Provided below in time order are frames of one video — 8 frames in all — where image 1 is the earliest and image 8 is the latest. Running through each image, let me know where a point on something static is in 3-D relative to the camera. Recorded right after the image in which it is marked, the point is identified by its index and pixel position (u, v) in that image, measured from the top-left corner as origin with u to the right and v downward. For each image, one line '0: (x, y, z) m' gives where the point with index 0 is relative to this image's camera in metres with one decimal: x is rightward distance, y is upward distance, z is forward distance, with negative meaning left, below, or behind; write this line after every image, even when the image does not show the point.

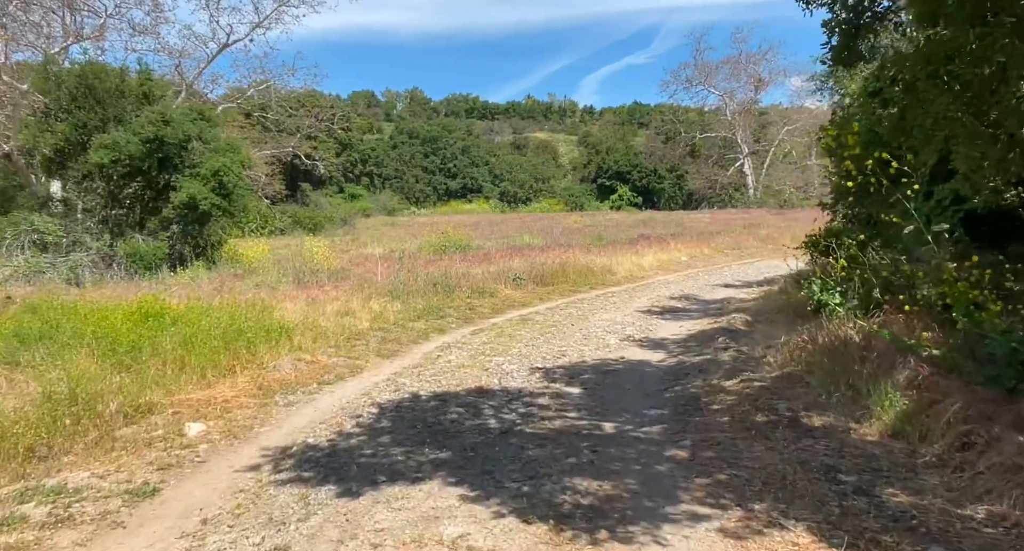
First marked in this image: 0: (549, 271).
0: (+0.9, -0.1, +18.3) m
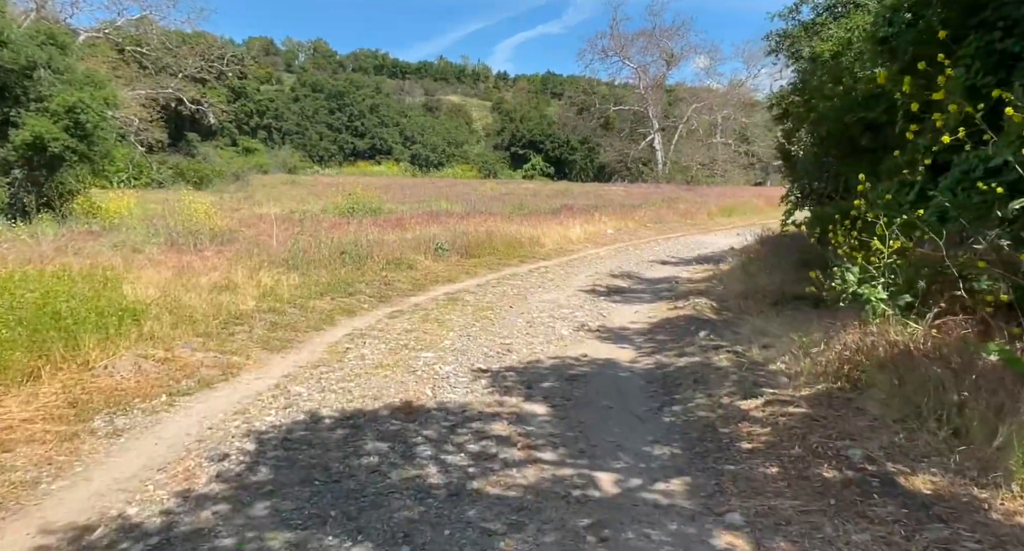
0: (-0.9, +0.6, +16.3) m
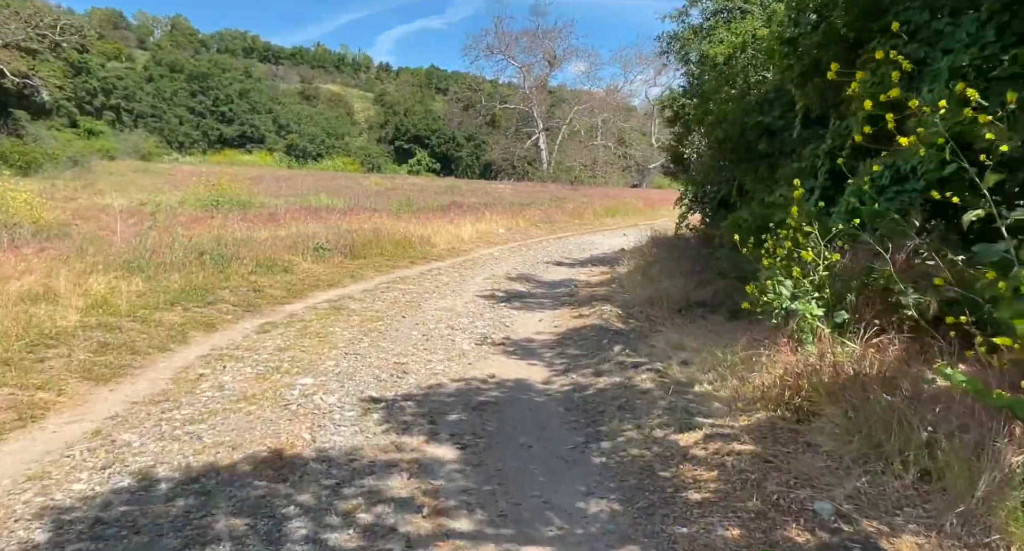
0: (-3.3, +0.6, +15.1) m
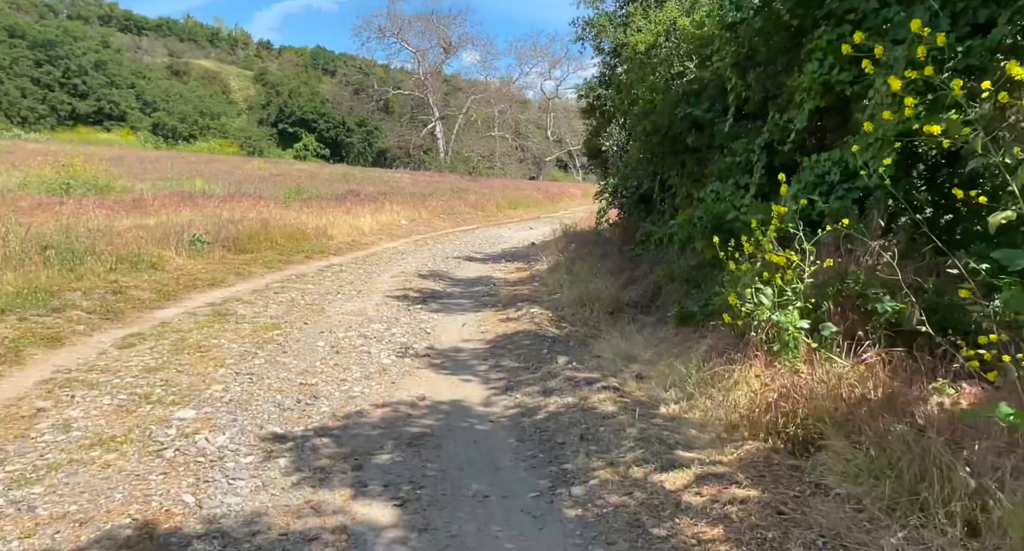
0: (-5.1, +0.7, +13.5) m
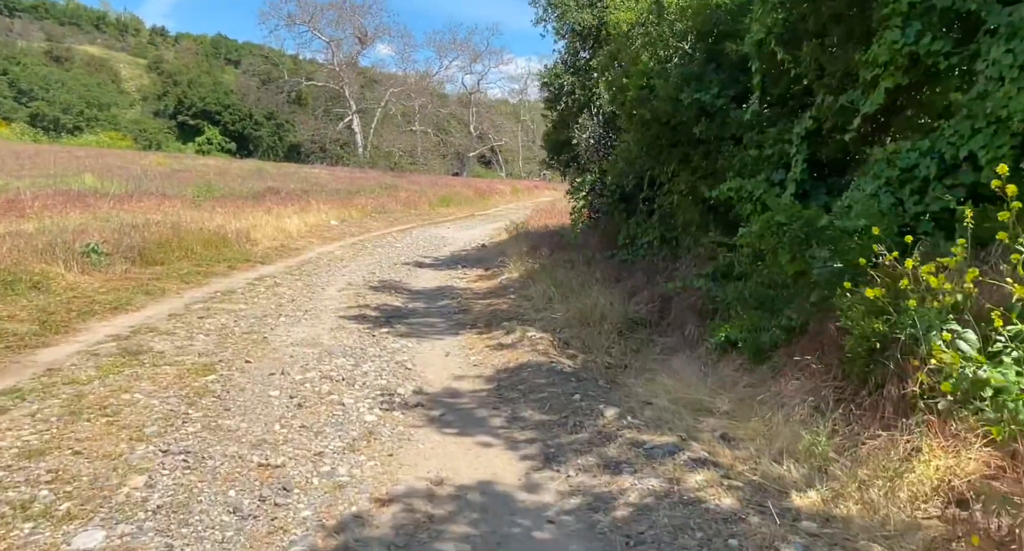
0: (-5.9, +0.5, +11.5) m
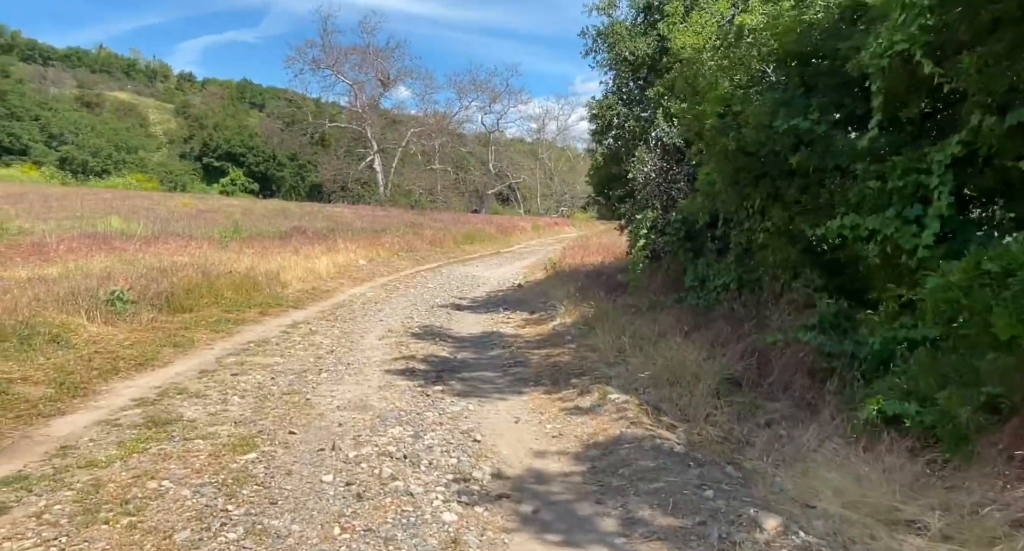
0: (-5.1, -0.3, +10.8) m
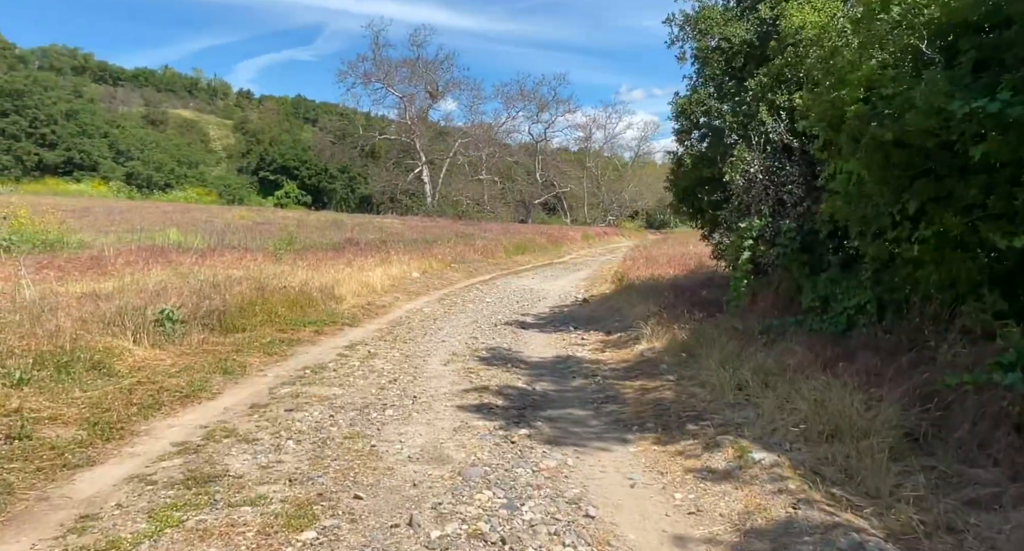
0: (-4.0, -0.5, +9.9) m
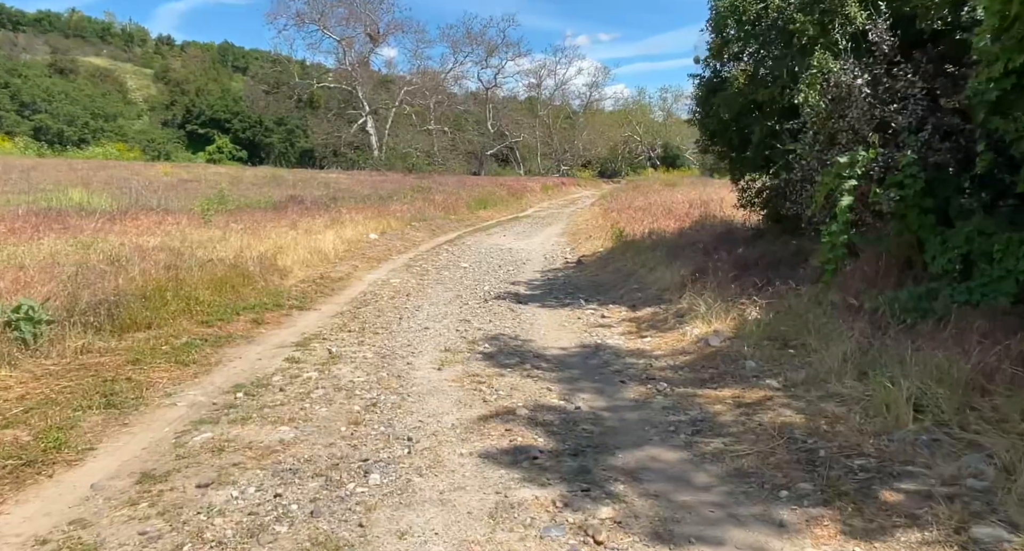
0: (-3.9, -0.3, +7.0) m
